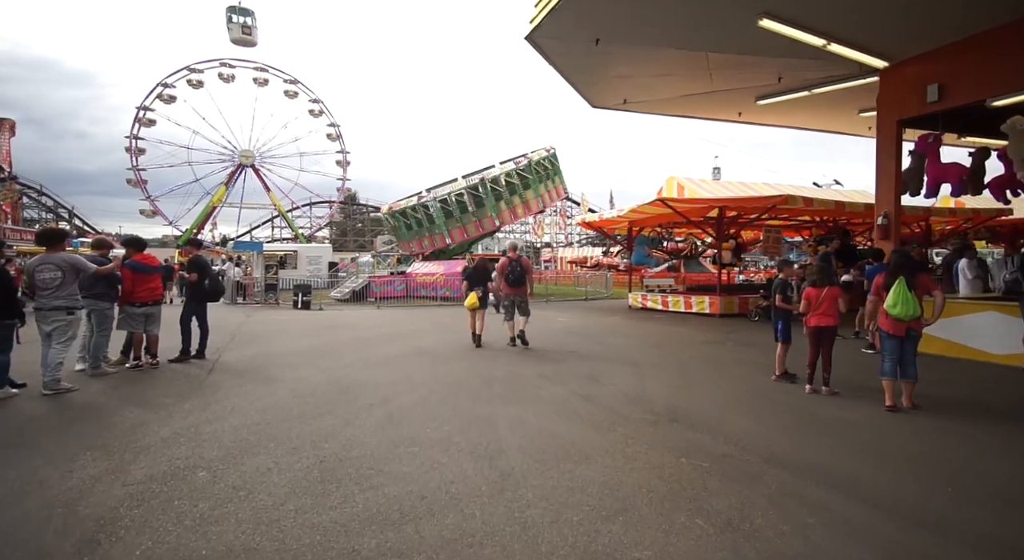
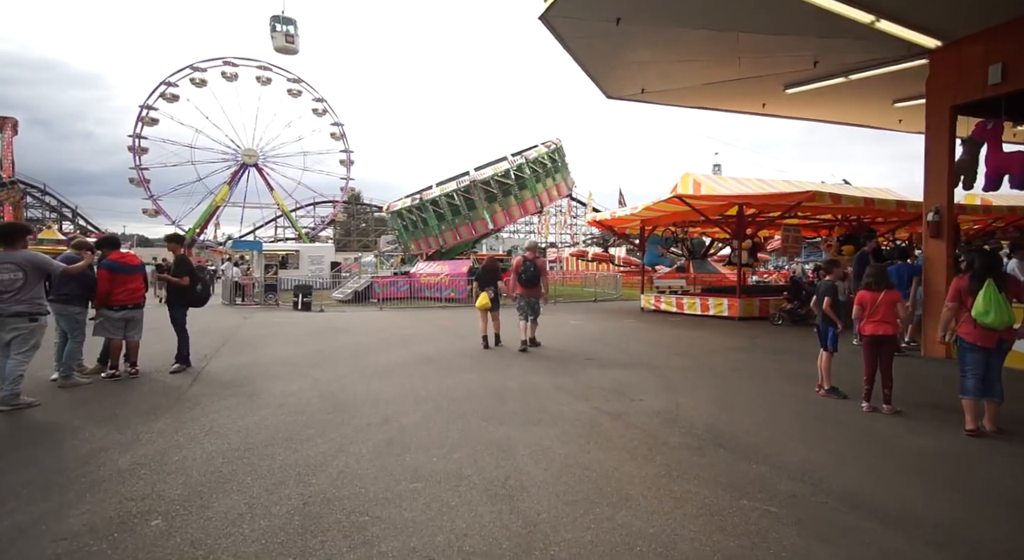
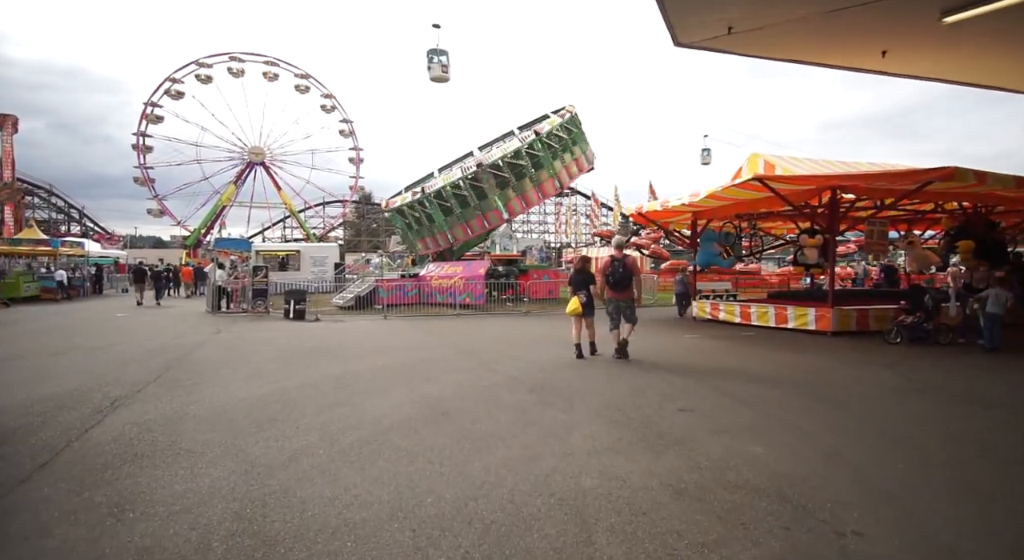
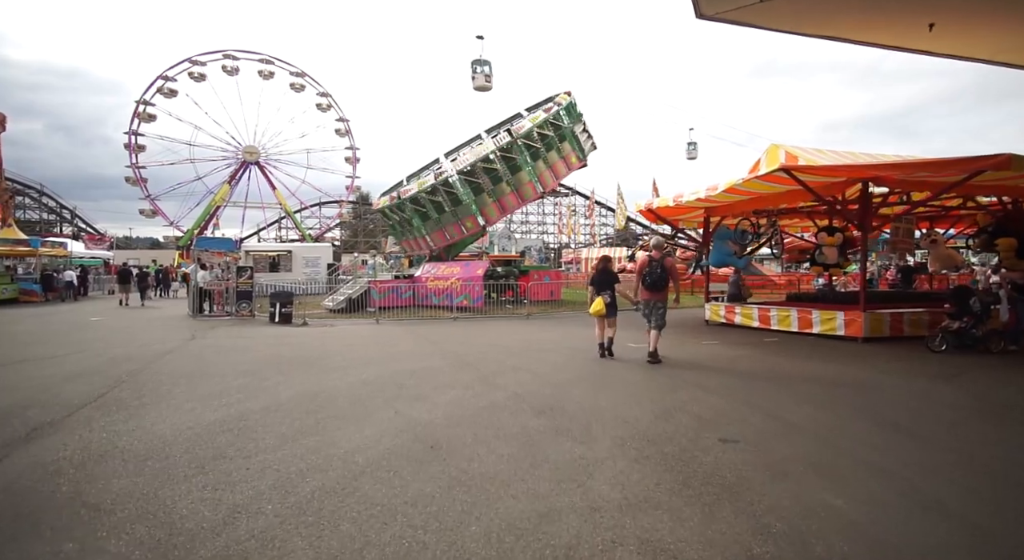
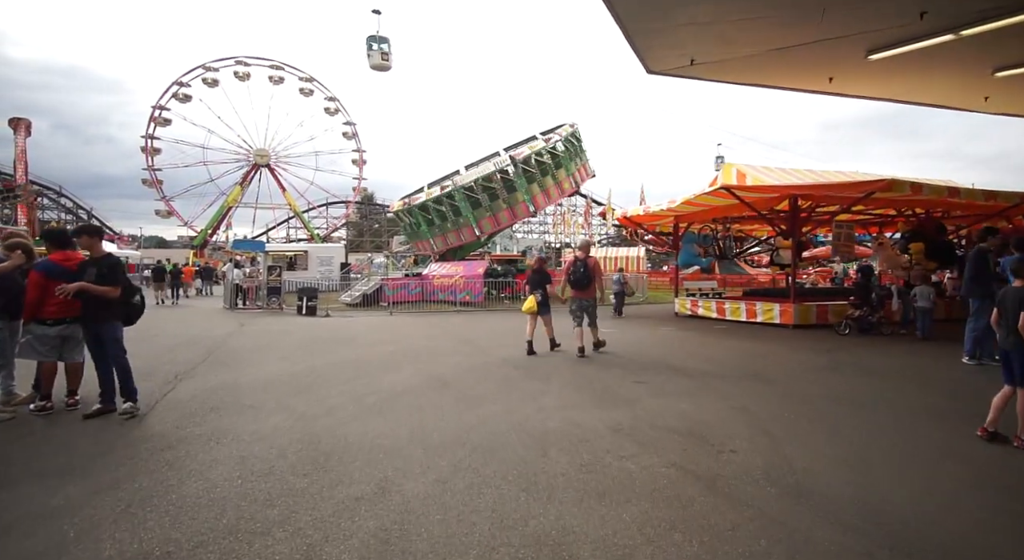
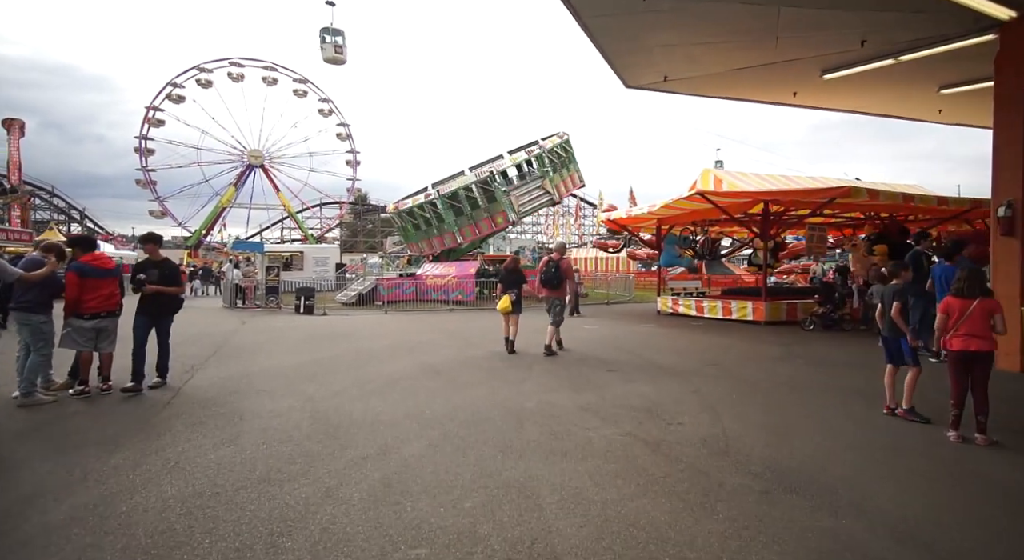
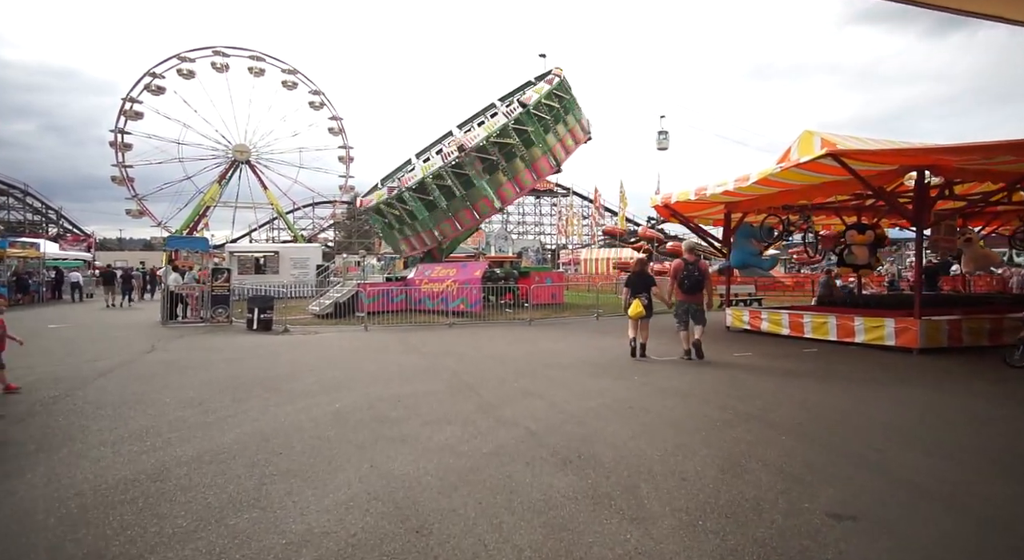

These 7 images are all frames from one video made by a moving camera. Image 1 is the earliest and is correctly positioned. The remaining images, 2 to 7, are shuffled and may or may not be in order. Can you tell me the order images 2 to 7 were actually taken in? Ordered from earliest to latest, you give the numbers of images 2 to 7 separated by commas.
2, 6, 5, 3, 4, 7
